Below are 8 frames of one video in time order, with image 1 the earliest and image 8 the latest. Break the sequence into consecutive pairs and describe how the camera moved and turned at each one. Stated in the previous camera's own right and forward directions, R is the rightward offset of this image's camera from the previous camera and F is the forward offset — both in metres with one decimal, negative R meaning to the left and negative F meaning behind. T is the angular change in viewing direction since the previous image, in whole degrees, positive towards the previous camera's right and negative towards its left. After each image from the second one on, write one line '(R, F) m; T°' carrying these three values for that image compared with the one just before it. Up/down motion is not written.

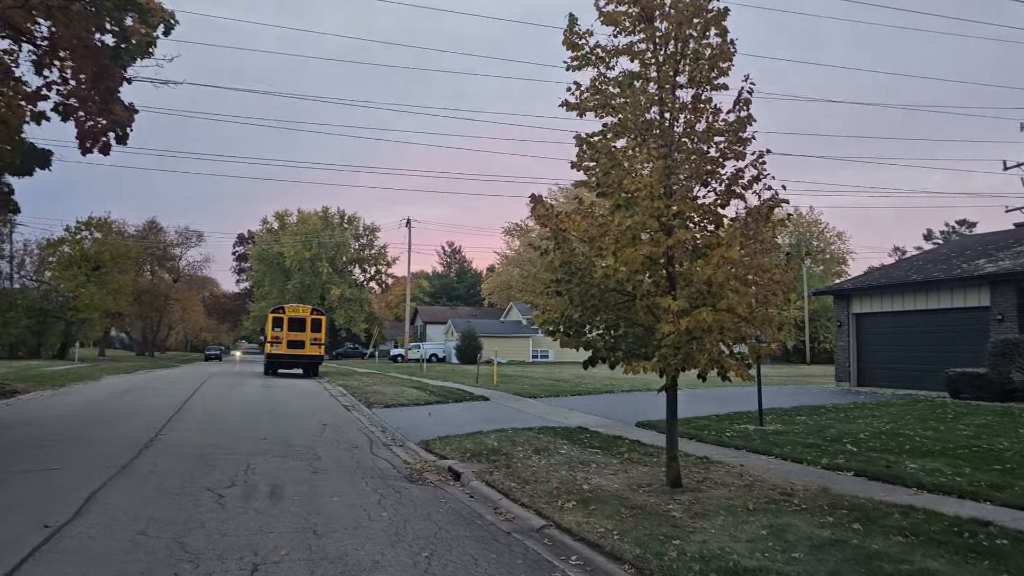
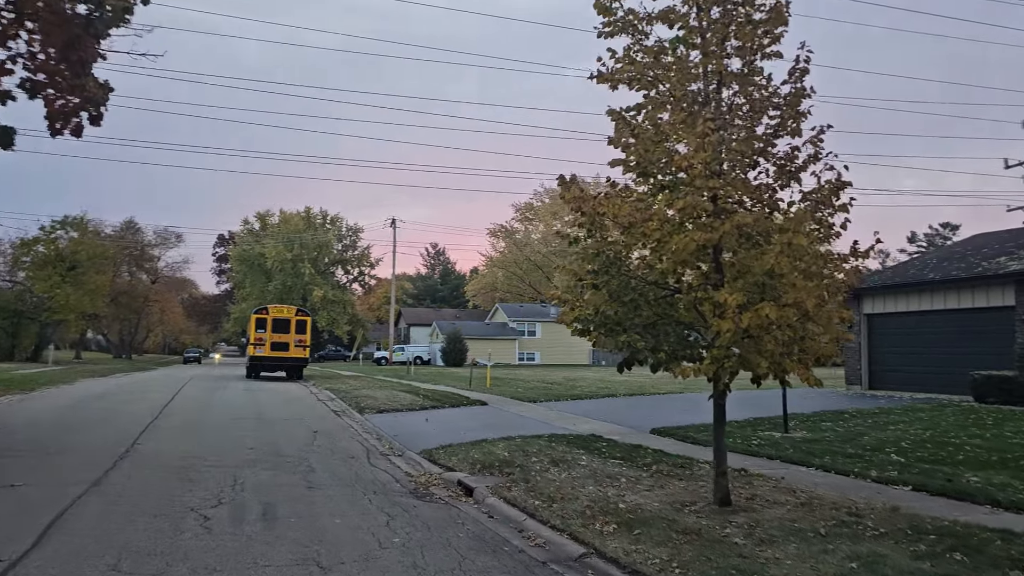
(-0.4, +0.8) m; +1°
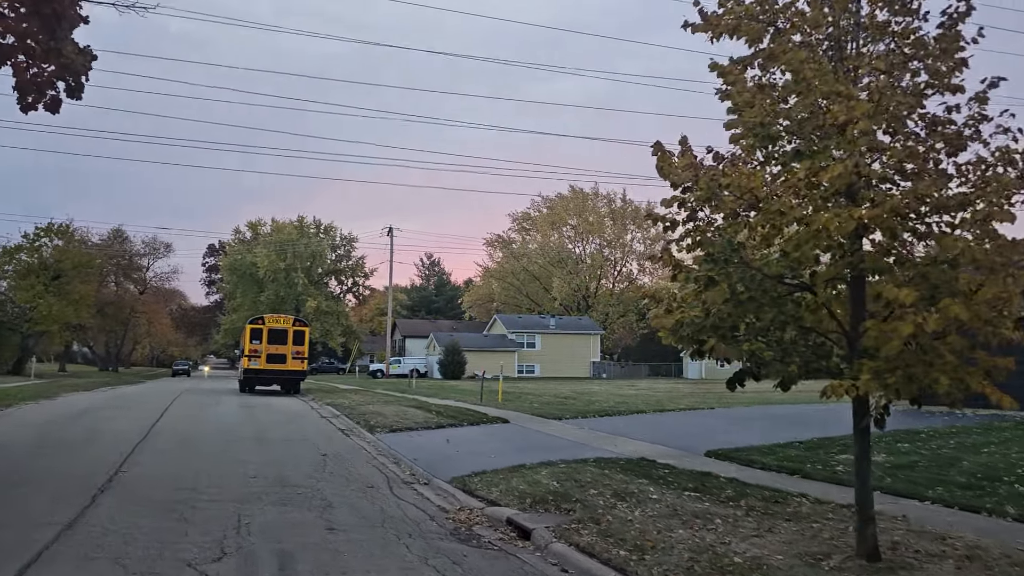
(-0.6, +1.3) m; +1°
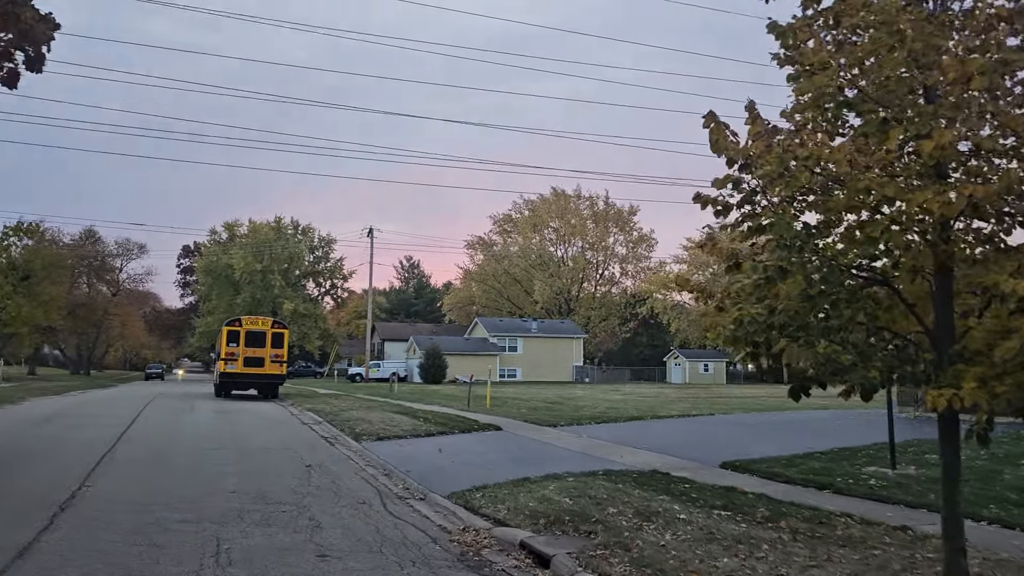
(-0.3, +0.7) m; +2°
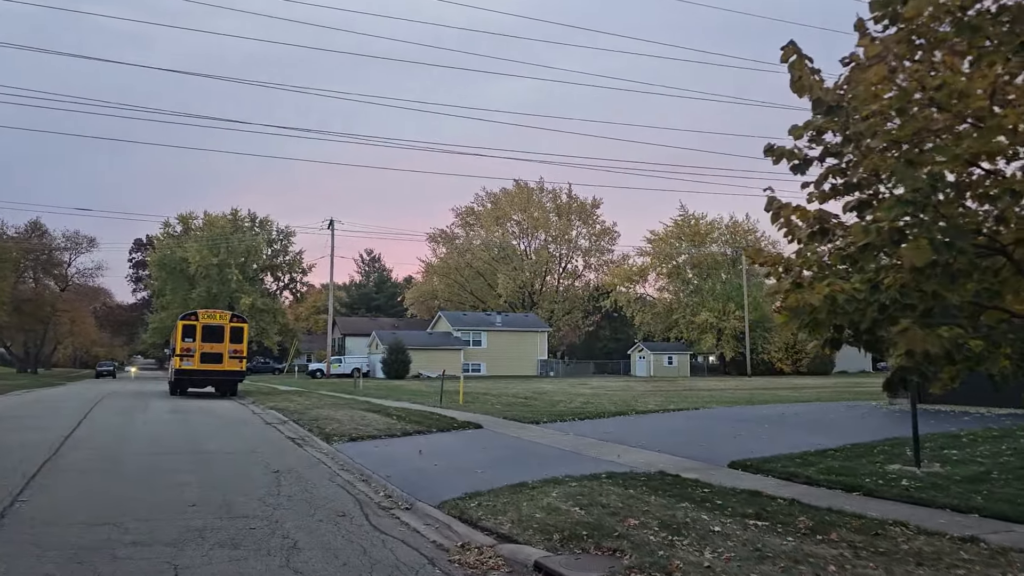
(-0.4, +0.9) m; +3°
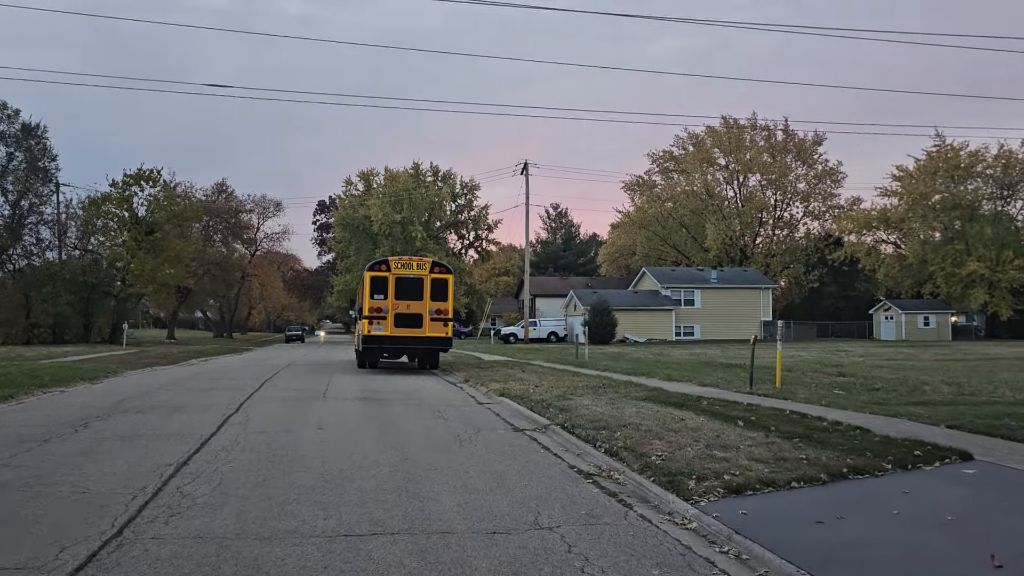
(+0.3, -0.6) m; 0°
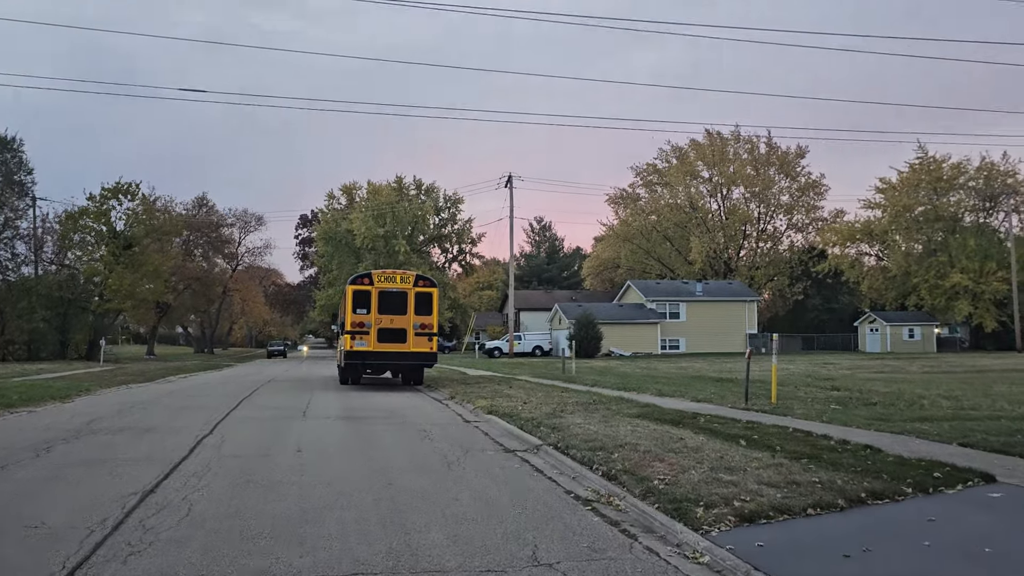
(-0.1, +0.7) m; +1°
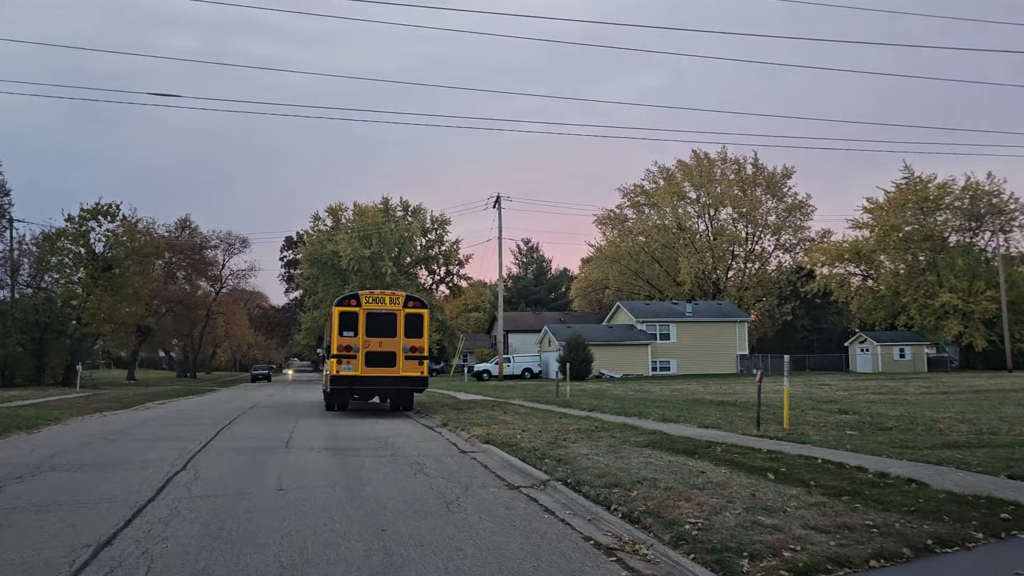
(-0.3, +1.2) m; +1°
